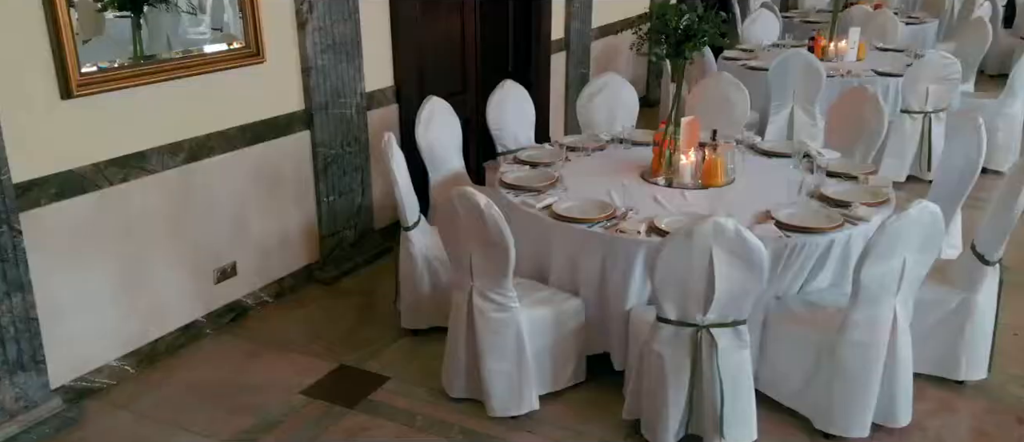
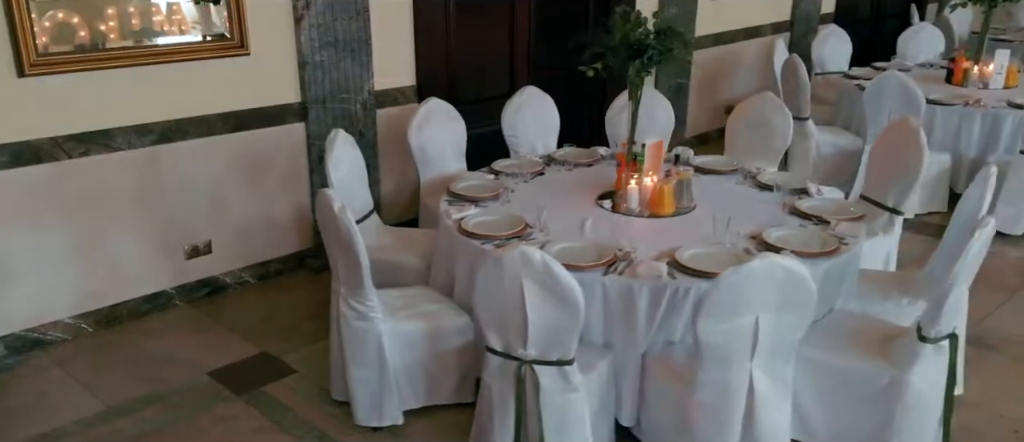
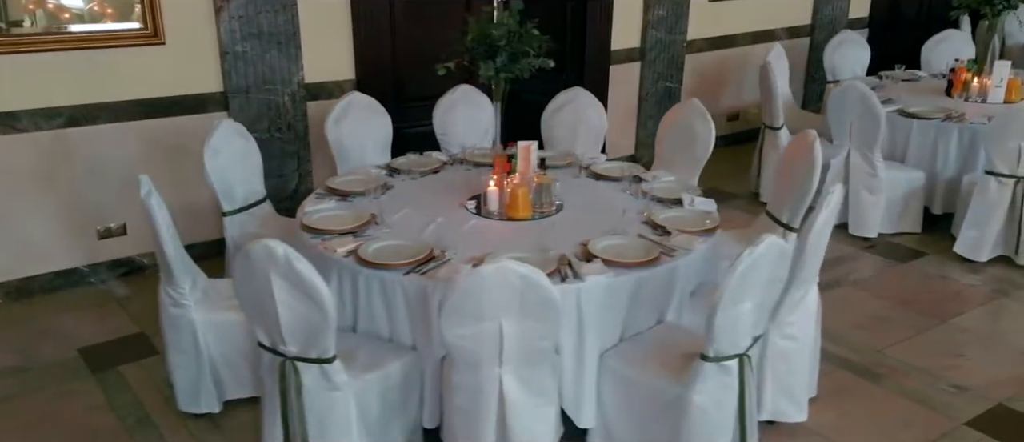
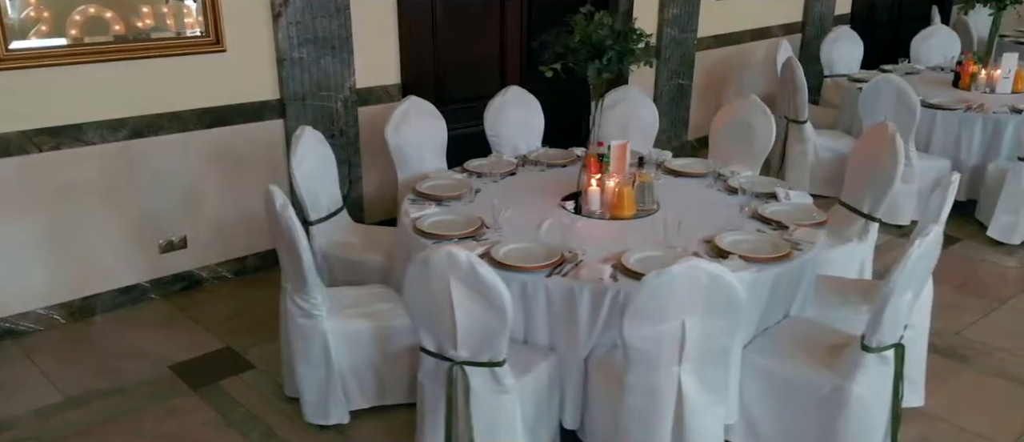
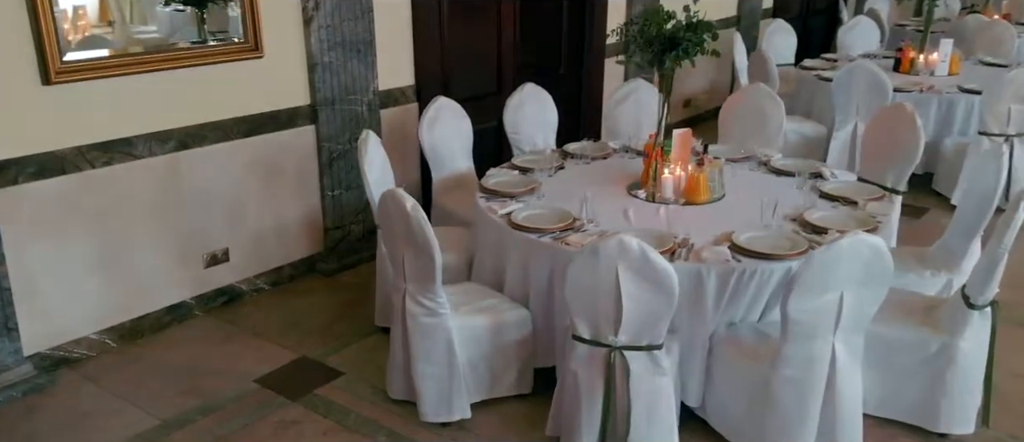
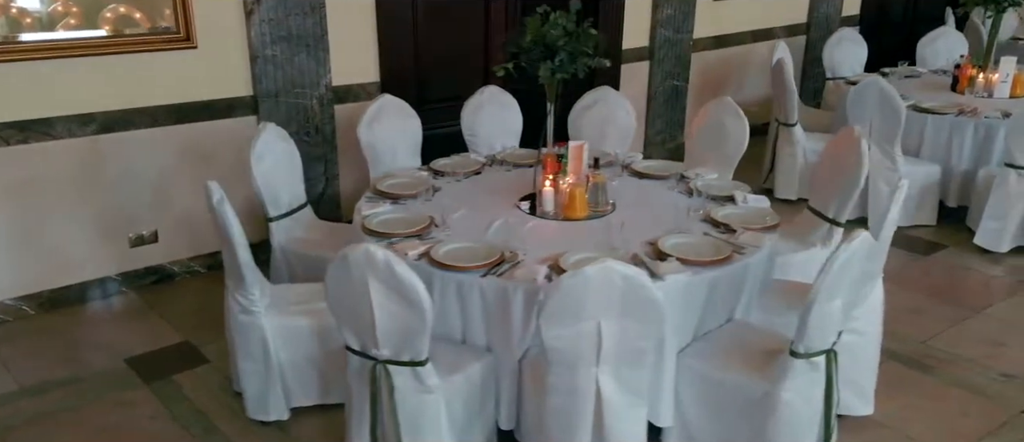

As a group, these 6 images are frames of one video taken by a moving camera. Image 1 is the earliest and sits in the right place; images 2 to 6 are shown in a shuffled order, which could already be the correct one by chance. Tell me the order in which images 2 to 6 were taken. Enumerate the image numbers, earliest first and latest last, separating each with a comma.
5, 2, 4, 6, 3
